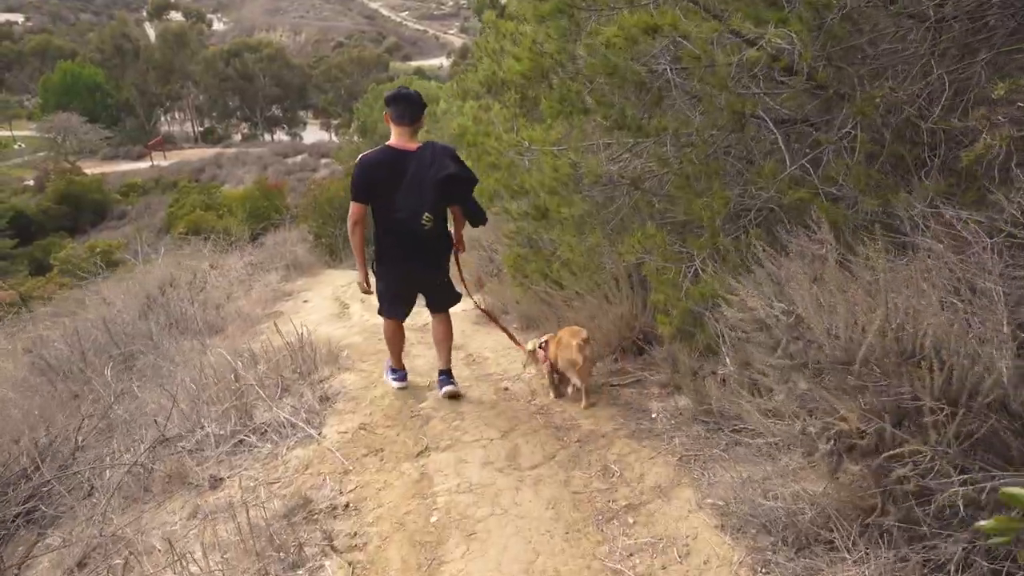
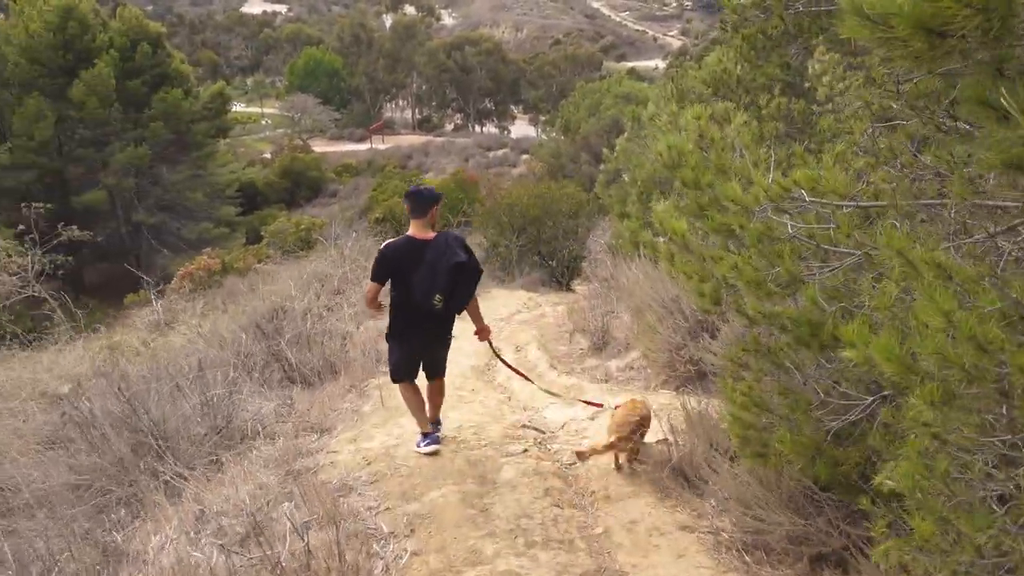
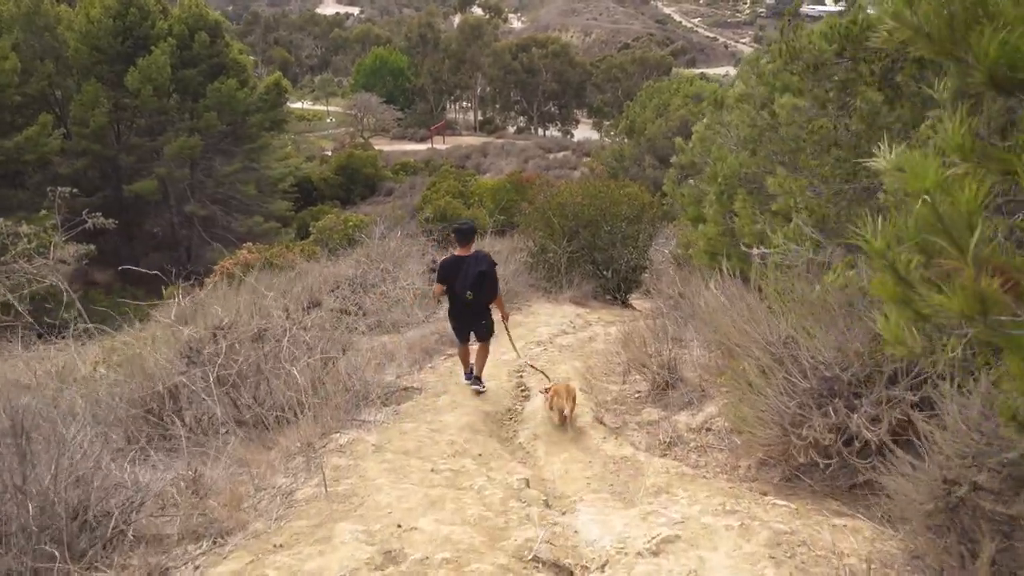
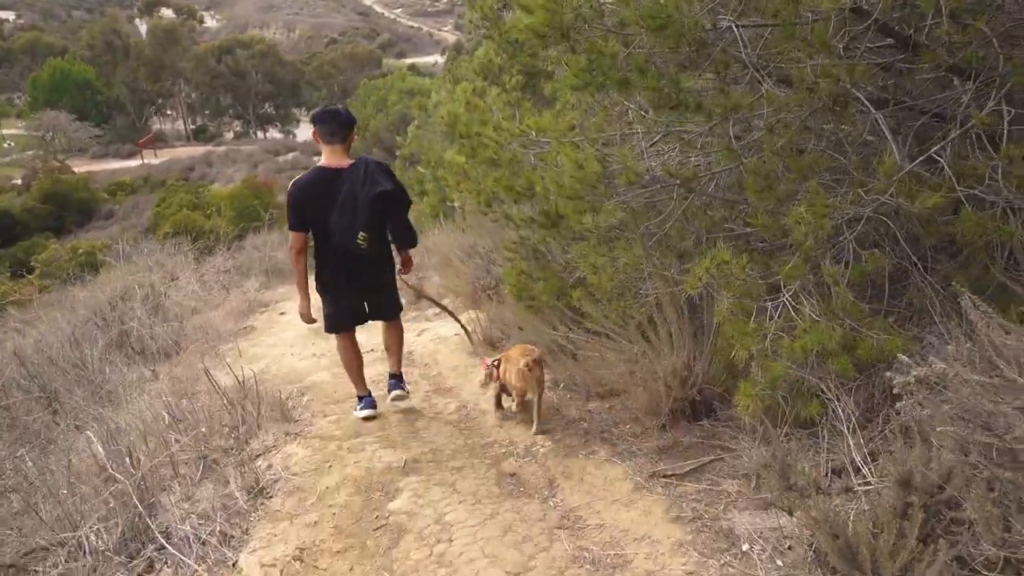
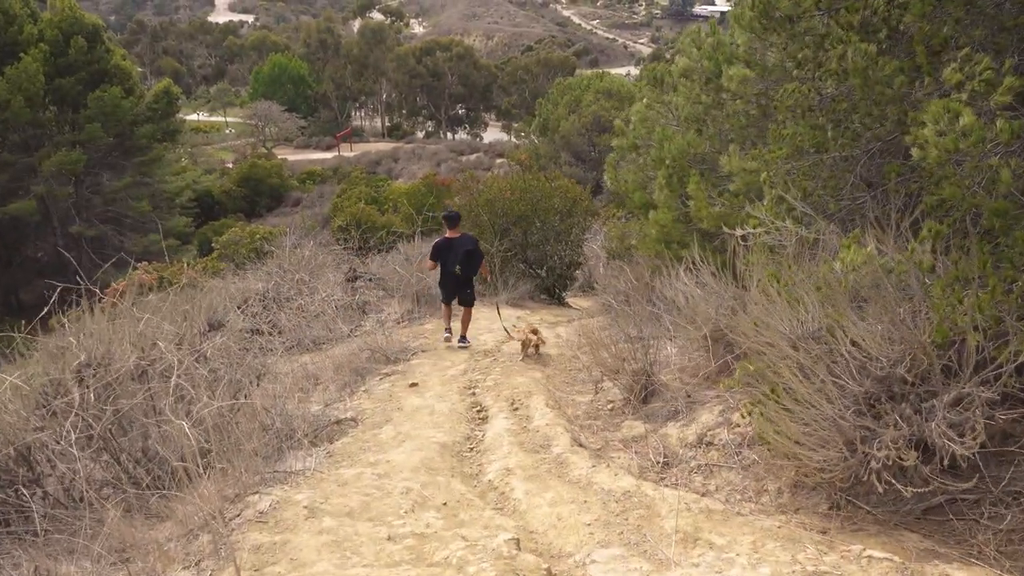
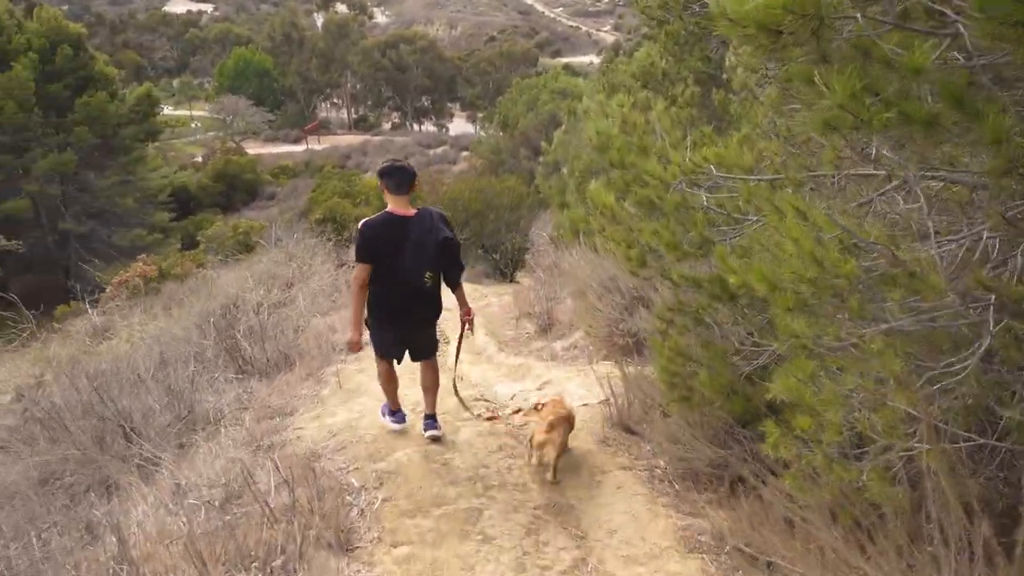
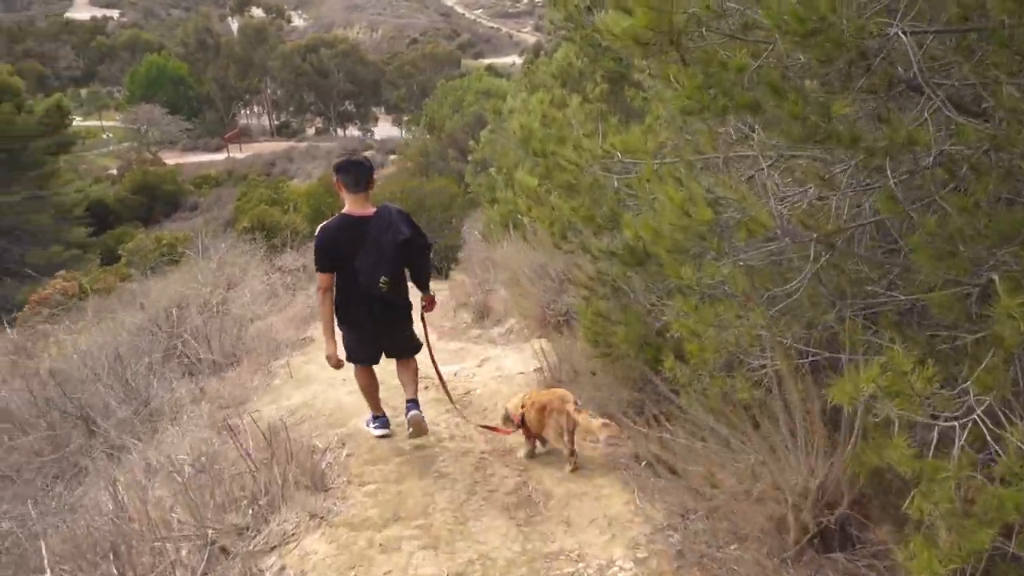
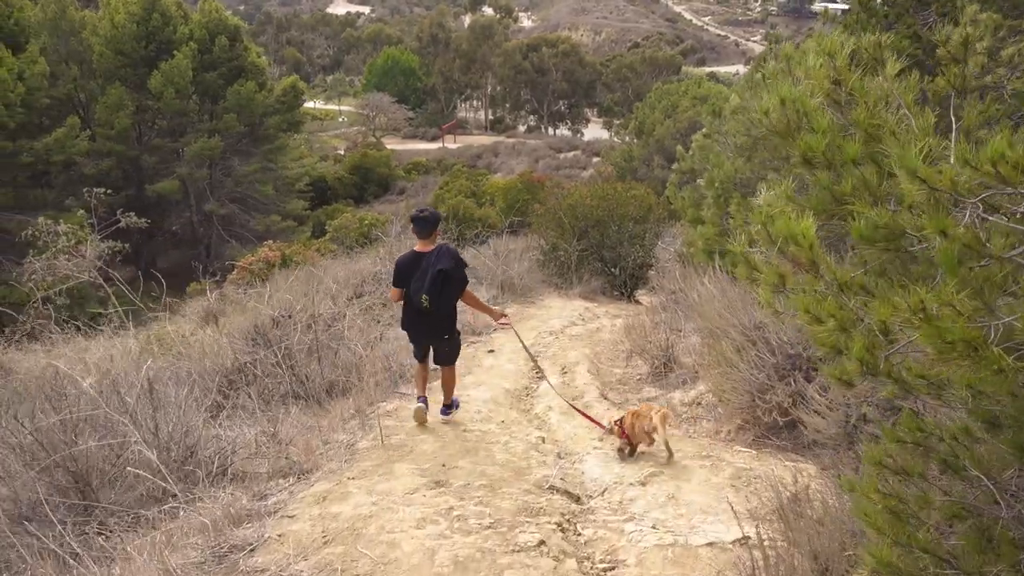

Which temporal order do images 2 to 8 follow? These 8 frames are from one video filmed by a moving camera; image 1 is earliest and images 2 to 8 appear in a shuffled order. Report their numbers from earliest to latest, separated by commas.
4, 7, 6, 2, 8, 3, 5
